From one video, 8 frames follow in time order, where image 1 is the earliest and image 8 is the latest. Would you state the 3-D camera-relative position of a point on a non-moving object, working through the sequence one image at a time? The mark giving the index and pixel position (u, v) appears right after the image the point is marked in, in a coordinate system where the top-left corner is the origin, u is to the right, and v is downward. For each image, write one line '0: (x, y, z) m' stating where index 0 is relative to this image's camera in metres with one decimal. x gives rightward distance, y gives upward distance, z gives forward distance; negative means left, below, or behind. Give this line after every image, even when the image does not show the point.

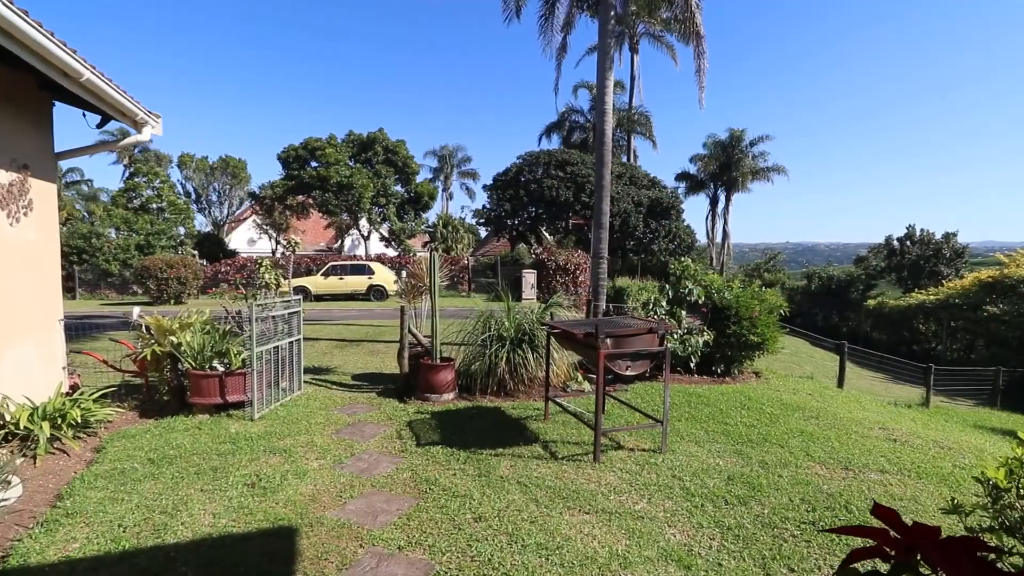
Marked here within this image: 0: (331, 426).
0: (-2.0, -1.5, +5.3) m
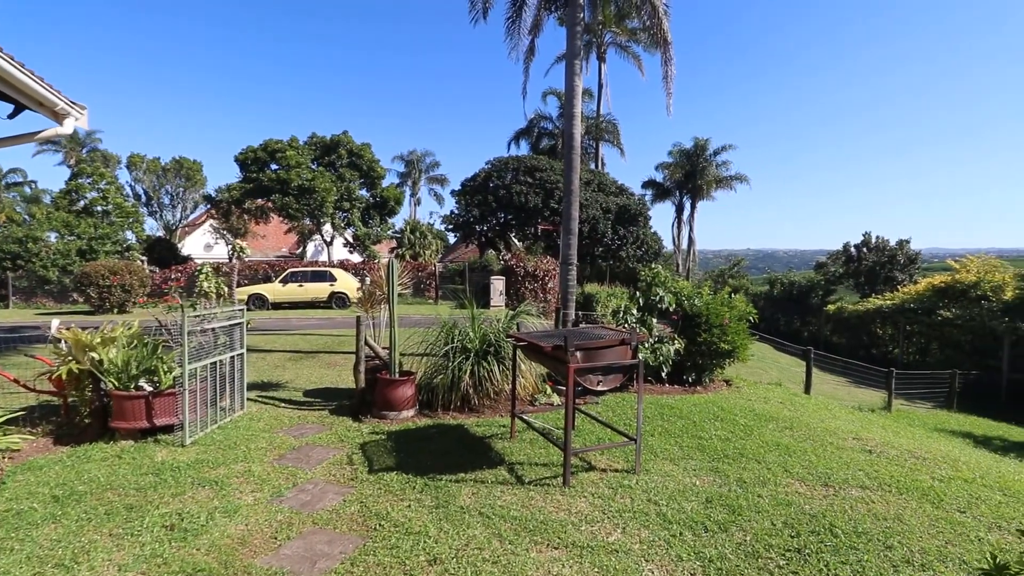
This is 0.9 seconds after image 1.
0: (-2.4, -1.6, +4.8) m
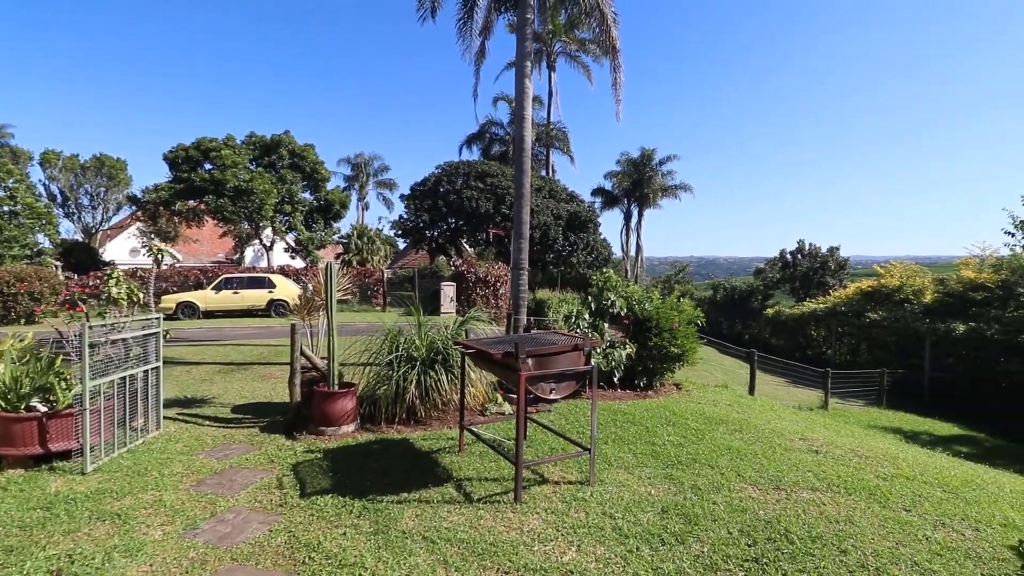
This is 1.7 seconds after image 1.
0: (-2.8, -1.7, +4.3) m
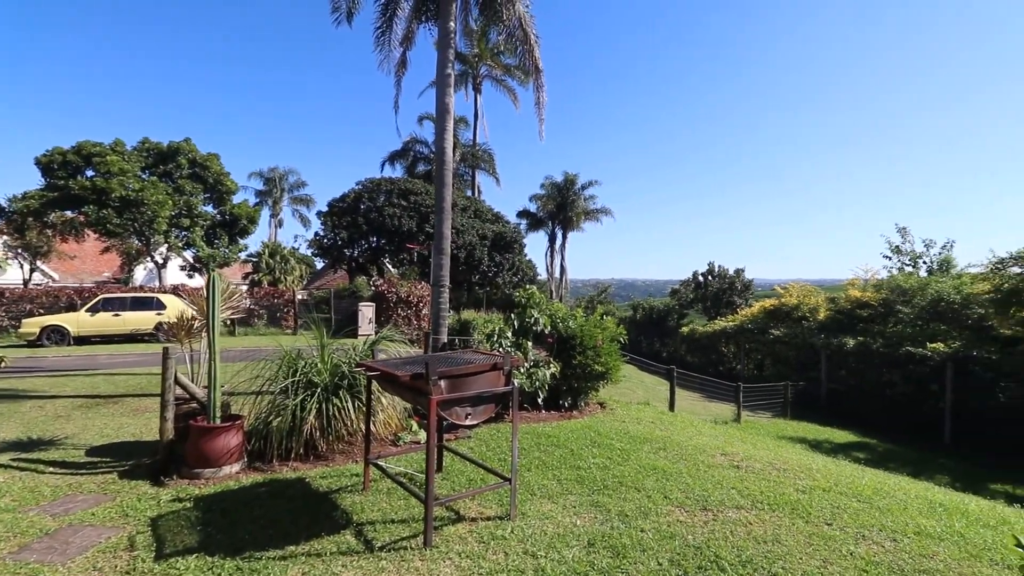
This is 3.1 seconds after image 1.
0: (-3.5, -1.8, +3.3) m
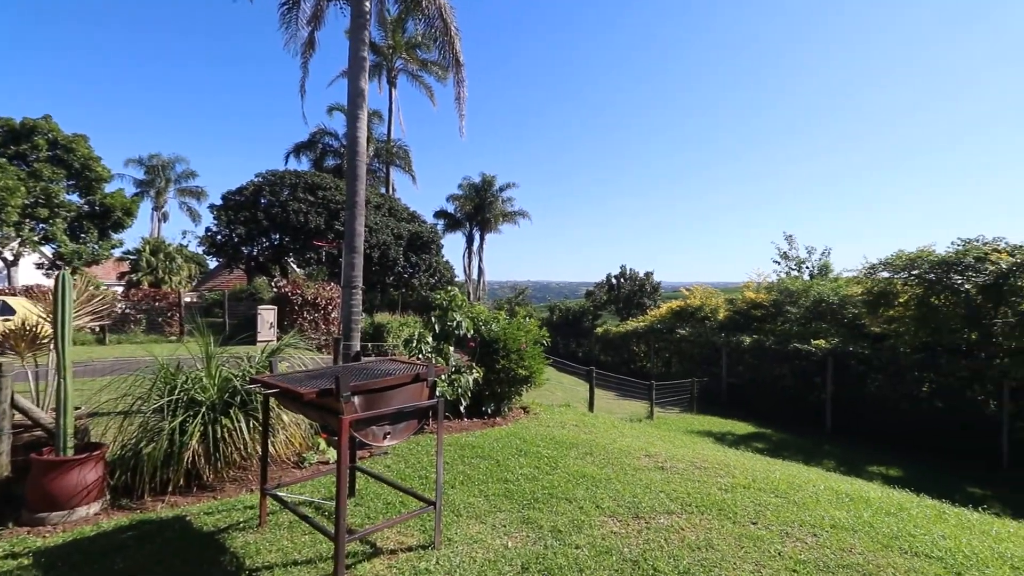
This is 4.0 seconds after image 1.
0: (-3.9, -1.8, +2.4) m
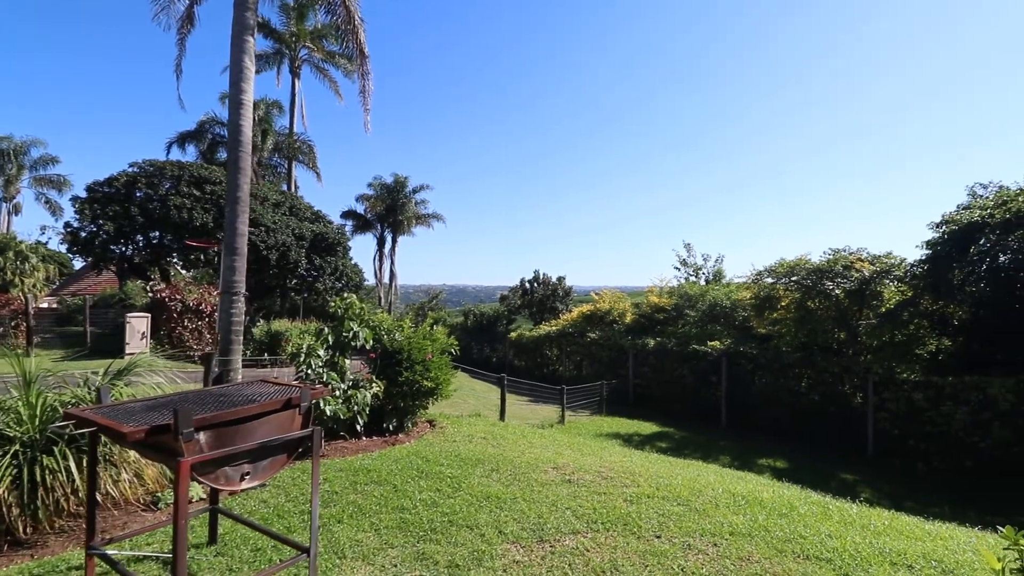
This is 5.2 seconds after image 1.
0: (-4.3, -1.8, +1.4) m
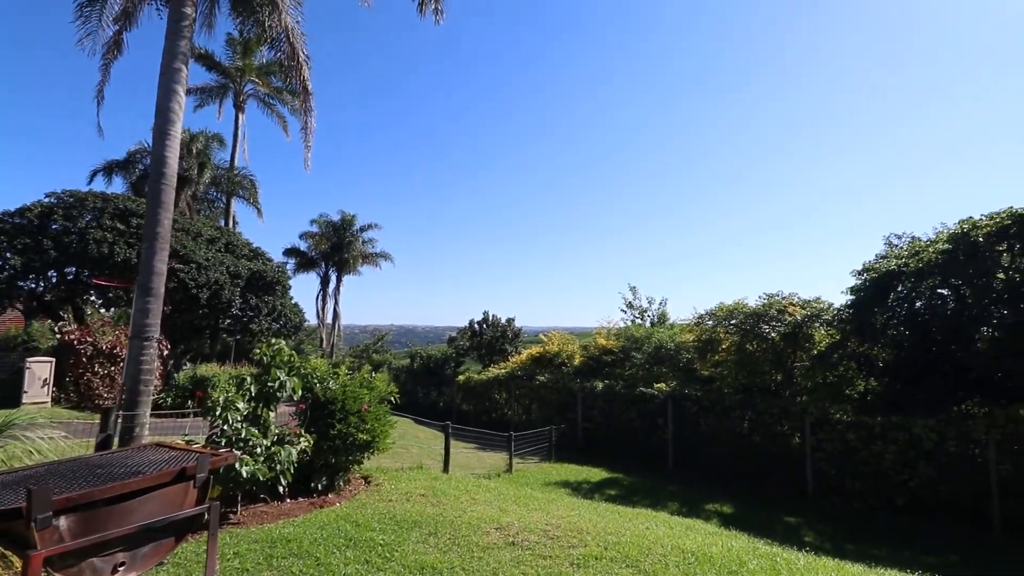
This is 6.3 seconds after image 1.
0: (-4.5, -1.9, +0.6) m
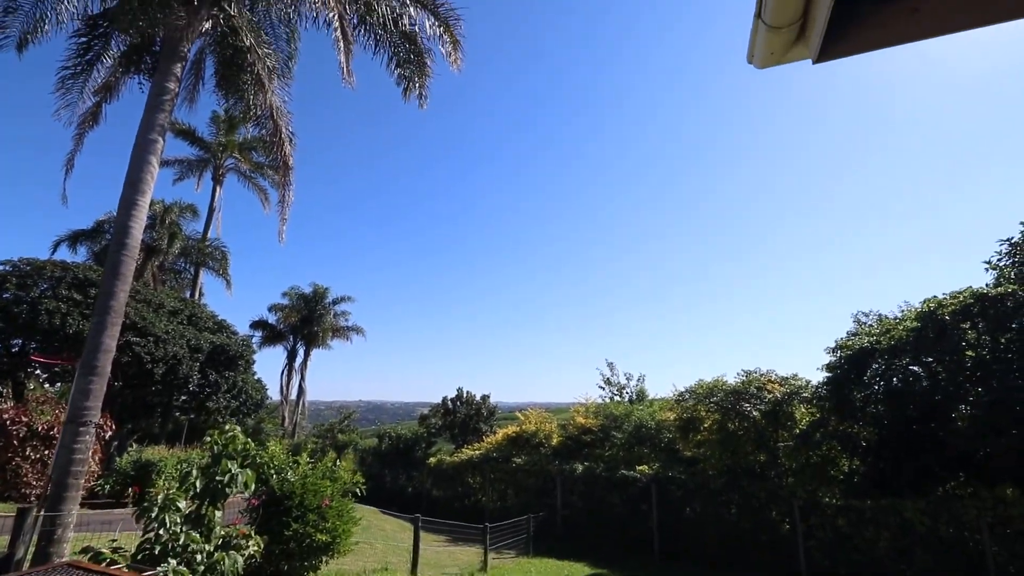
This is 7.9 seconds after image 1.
0: (-4.5, -2.0, -0.2) m
